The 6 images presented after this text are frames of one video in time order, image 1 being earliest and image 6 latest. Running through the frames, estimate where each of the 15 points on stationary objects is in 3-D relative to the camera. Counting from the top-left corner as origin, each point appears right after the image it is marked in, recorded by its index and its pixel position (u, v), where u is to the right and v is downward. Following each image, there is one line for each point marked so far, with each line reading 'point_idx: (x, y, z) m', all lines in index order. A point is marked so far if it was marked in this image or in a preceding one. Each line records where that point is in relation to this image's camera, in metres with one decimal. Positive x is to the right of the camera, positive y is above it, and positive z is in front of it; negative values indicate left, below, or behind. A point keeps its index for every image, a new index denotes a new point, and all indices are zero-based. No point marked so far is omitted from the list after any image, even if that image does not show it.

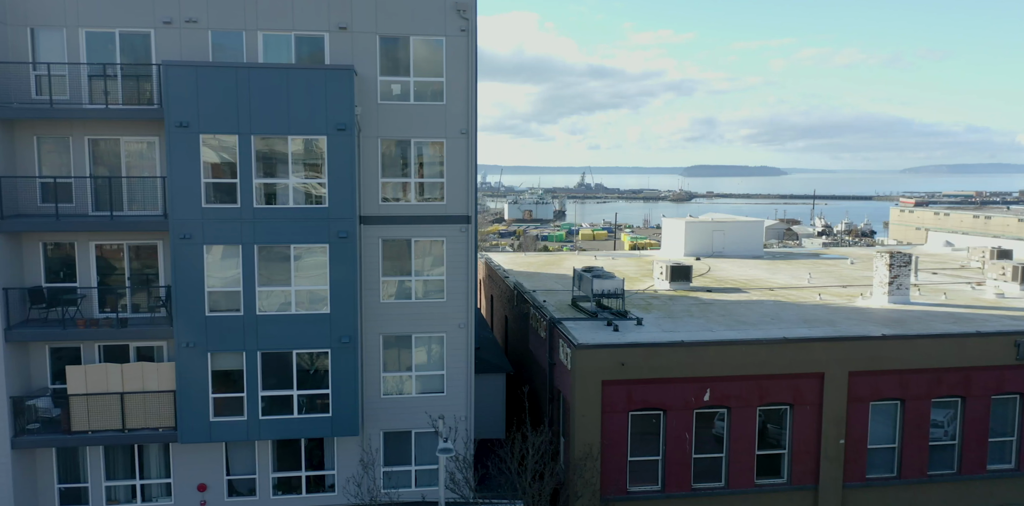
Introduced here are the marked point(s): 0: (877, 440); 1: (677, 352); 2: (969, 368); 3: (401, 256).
0: (+9.9, -5.1, +17.9) m
1: (+4.2, -2.5, +16.6) m
2: (+12.3, -3.1, +17.7) m
3: (-2.9, -0.1, +16.9) m
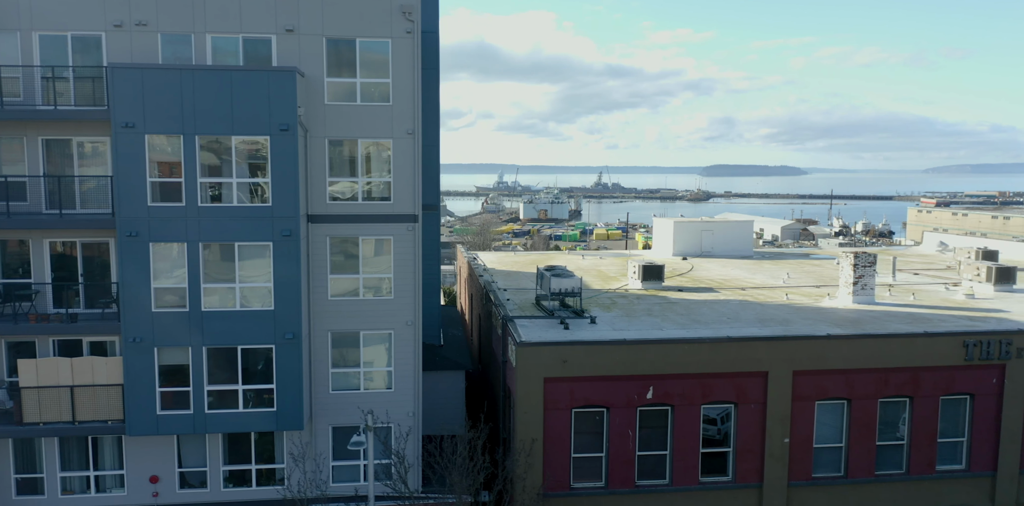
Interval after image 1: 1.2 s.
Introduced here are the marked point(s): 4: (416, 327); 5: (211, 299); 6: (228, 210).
0: (+8.5, -5.1, +17.9) m
1: (+2.8, -2.5, +16.8) m
2: (+10.9, -3.1, +17.7) m
3: (-4.3, 0.0, +17.2) m
4: (-2.6, -2.0, +17.5) m
5: (-7.4, -1.1, +16.0) m
6: (-6.8, +1.0, +15.8) m
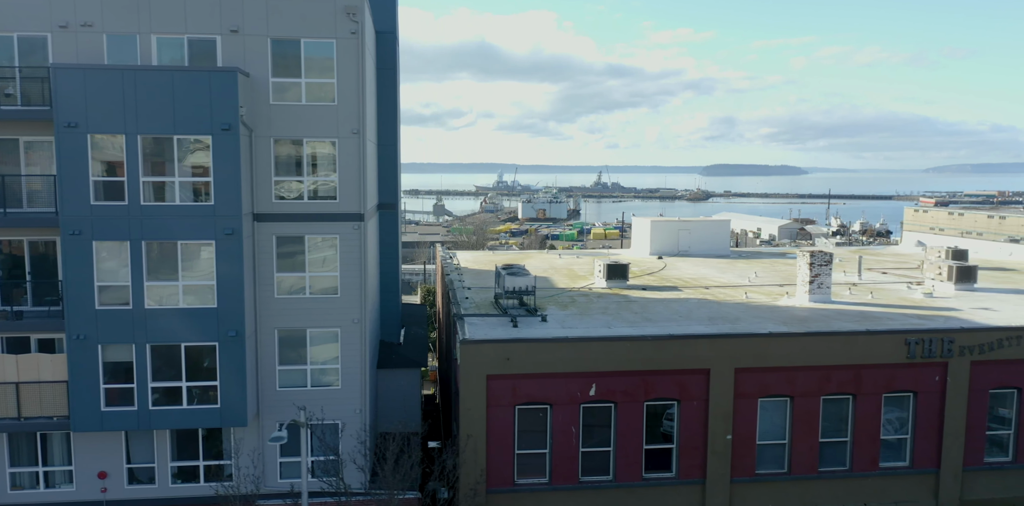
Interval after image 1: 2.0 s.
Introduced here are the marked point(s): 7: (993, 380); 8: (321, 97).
0: (+7.0, -5.0, +18.1) m
1: (+1.3, -2.5, +17.0) m
2: (+9.4, -3.1, +17.9) m
3: (-5.8, 0.0, +17.4) m
4: (-4.0, -1.9, +17.7) m
5: (-8.8, -1.1, +16.2) m
6: (-8.3, +1.1, +16.0) m
7: (+13.4, -3.5, +18.3) m
8: (-5.0, +4.1, +17.2) m
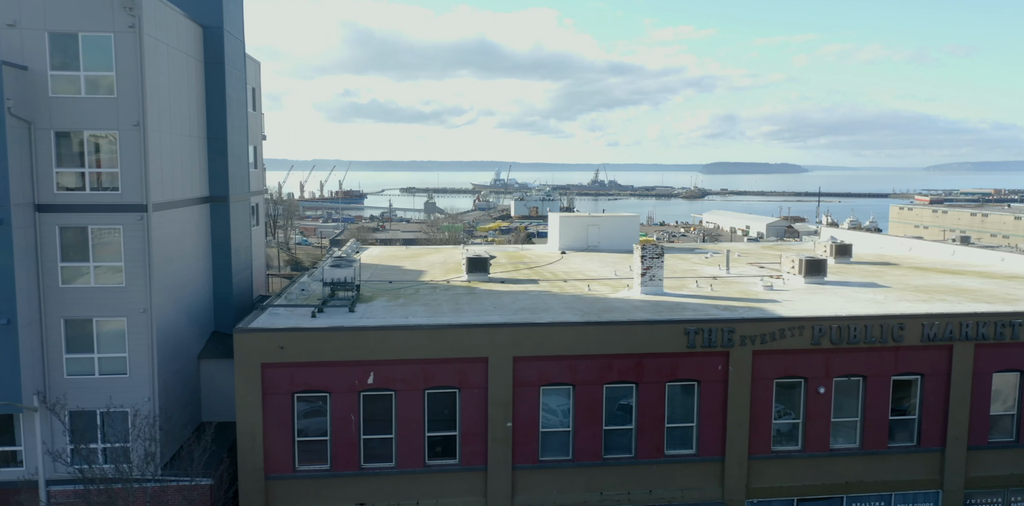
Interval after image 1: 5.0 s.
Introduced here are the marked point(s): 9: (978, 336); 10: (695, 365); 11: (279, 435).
0: (+1.1, -4.8, +18.4) m
1: (-4.6, -2.2, +17.3) m
2: (+3.5, -2.8, +18.2) m
3: (-11.7, +0.3, +17.7) m
4: (-9.9, -1.7, +18.0) m
5: (-14.7, -0.8, +16.5) m
6: (-14.2, +1.3, +16.3) m
7: (+7.5, -3.3, +18.6) m
8: (-10.9, +4.4, +17.5) m
9: (+13.5, -2.4, +19.0) m
10: (+5.1, -3.2, +18.4) m
11: (-6.2, -4.9, +17.5) m
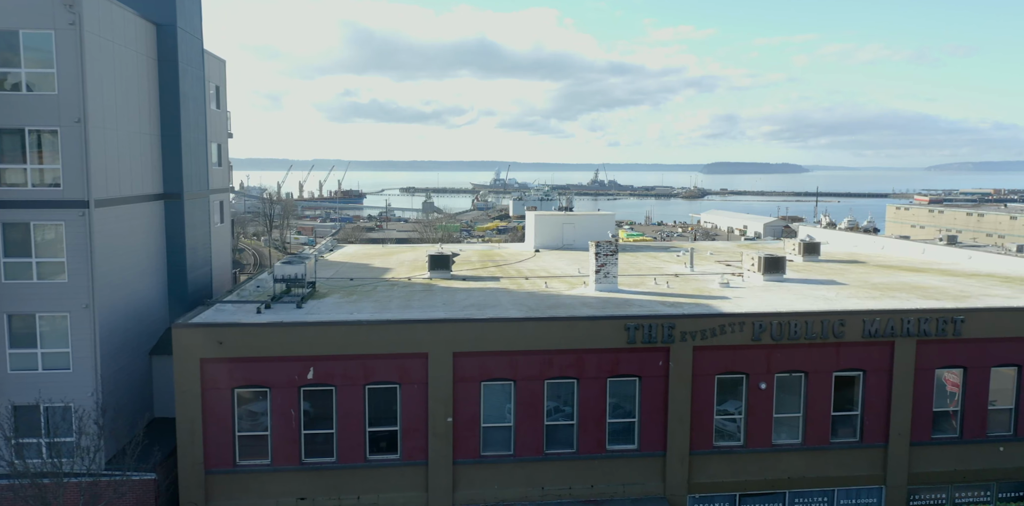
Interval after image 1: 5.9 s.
0: (-0.5, -4.7, +18.5) m
1: (-6.3, -2.1, +17.4) m
2: (+1.9, -2.7, +18.3) m
3: (-13.3, +0.4, +17.8) m
4: (-11.6, -1.6, +18.1) m
5: (-16.4, -0.7, +16.6) m
6: (-15.8, +1.5, +16.4) m
7: (+5.9, -3.2, +18.7) m
8: (-12.6, +4.5, +17.6) m
9: (+11.9, -2.3, +19.1) m
10: (+3.5, -3.0, +18.5) m
11: (-7.8, -4.8, +17.6) m
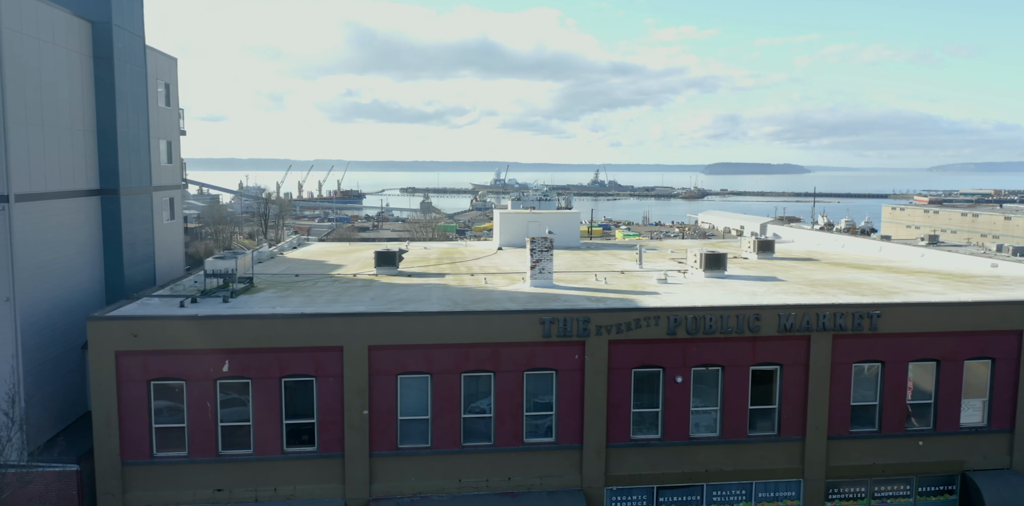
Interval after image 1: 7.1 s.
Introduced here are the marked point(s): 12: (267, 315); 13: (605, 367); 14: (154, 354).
0: (-2.9, -4.5, +18.7) m
1: (-8.6, -2.0, +17.6) m
2: (-0.5, -2.6, +18.5) m
3: (-15.7, +0.6, +18.0) m
4: (-13.9, -1.4, +18.3) m
5: (-18.7, -0.5, +16.8) m
6: (-18.2, +1.6, +16.6) m
7: (+3.5, -3.0, +18.9) m
8: (-14.9, +4.6, +17.8) m
9: (+9.5, -2.2, +19.3) m
10: (+1.1, -2.9, +18.7) m
11: (-10.2, -4.6, +17.8) m
12: (-6.6, -1.7, +17.8) m
13: (+2.7, -3.2, +18.7) m
14: (-9.6, -2.7, +17.7) m
